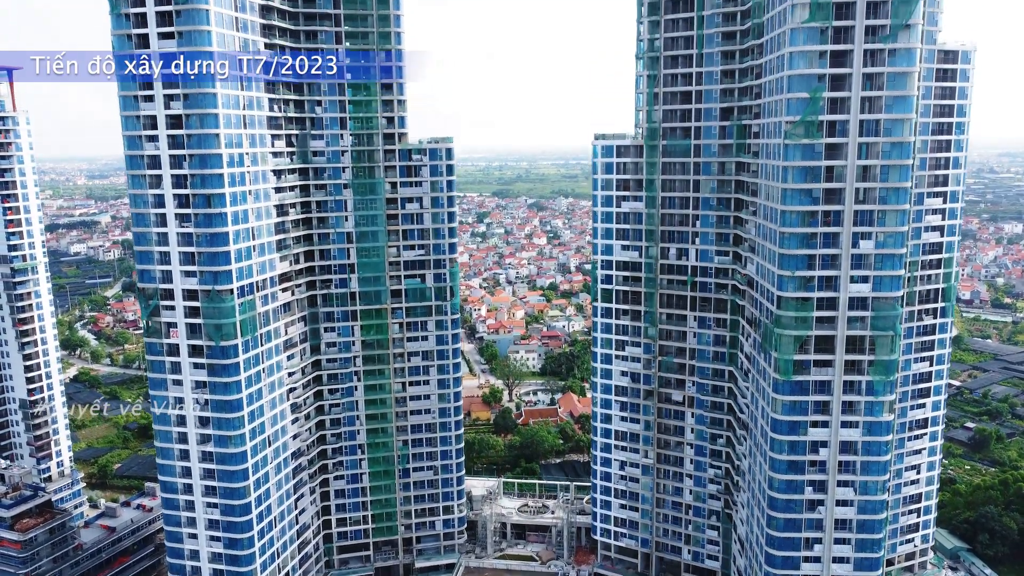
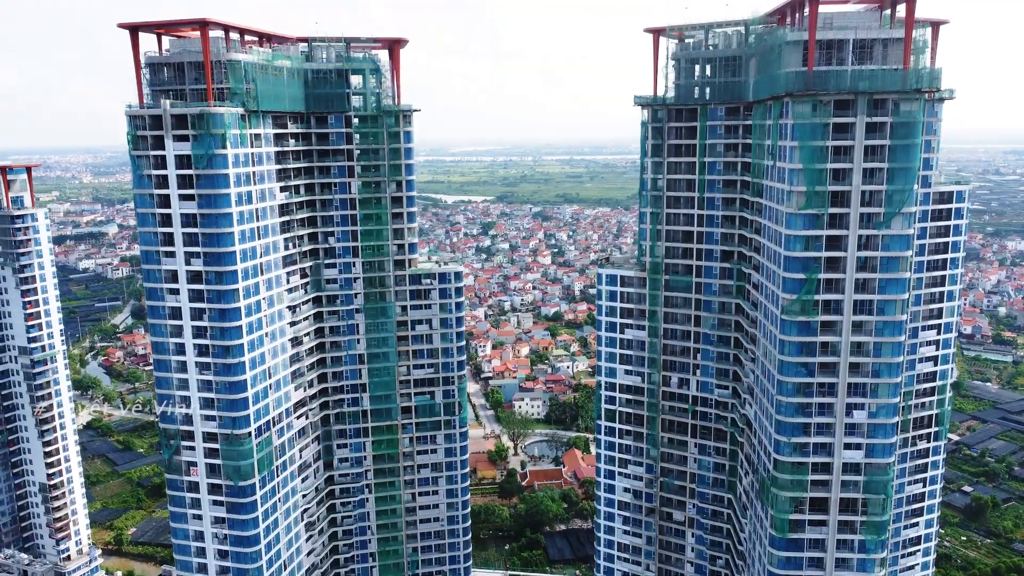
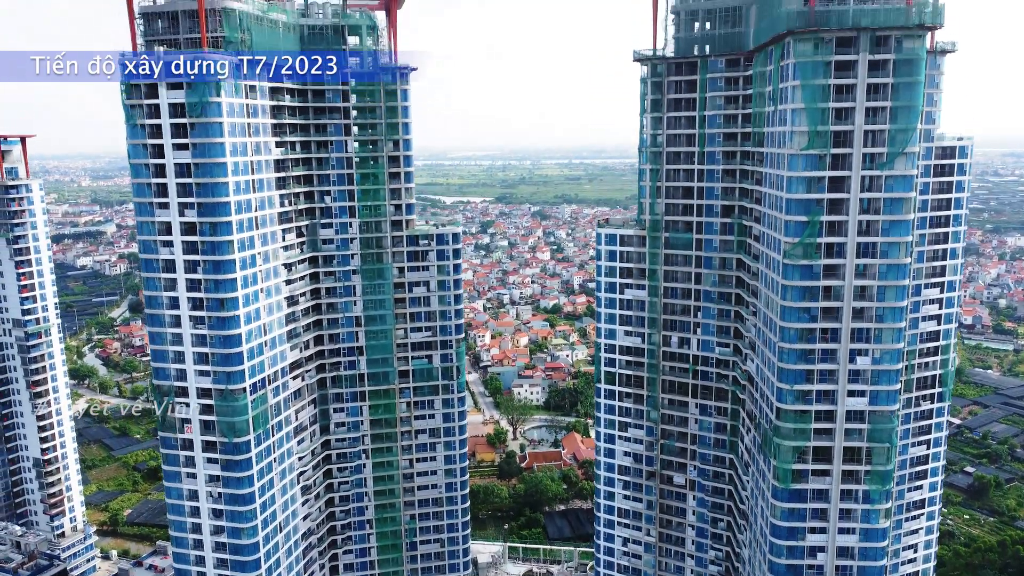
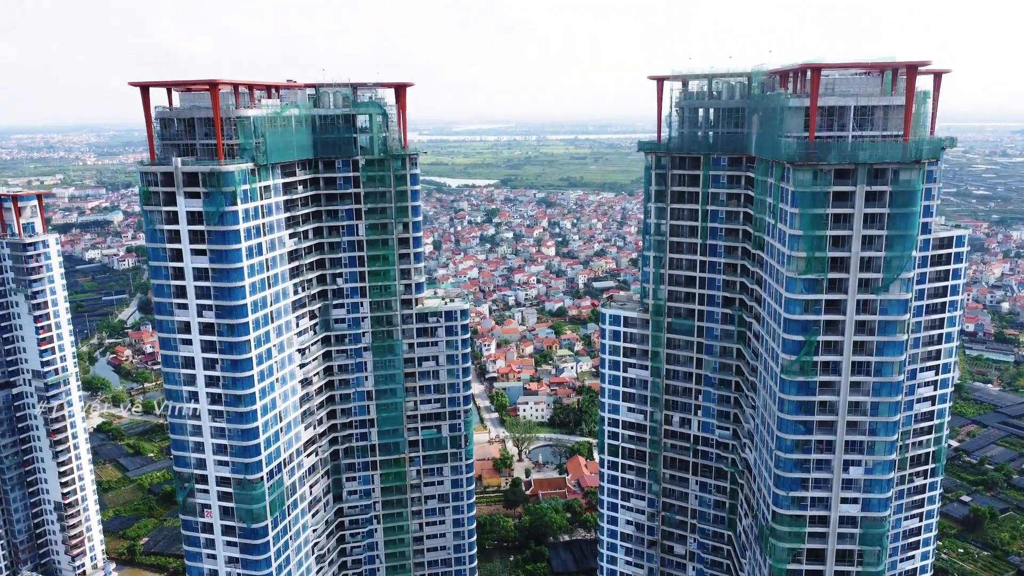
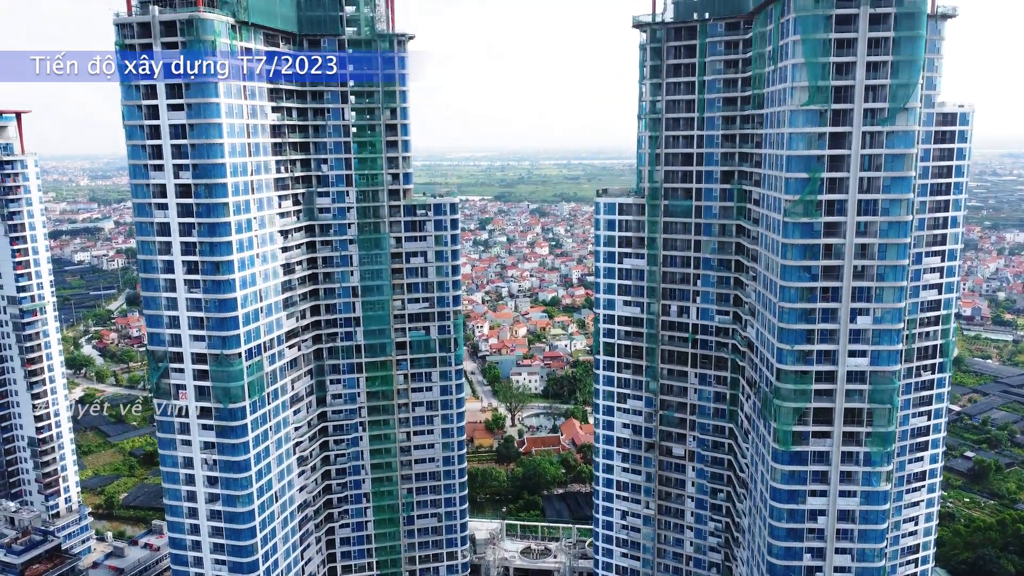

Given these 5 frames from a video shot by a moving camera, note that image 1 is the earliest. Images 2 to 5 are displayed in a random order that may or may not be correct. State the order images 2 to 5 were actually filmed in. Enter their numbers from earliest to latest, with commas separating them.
5, 3, 2, 4
